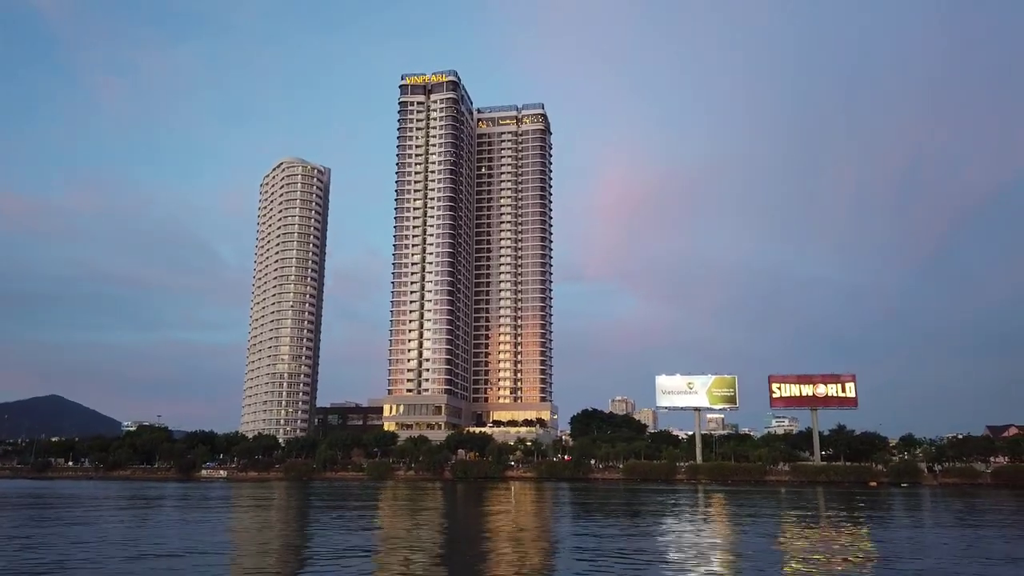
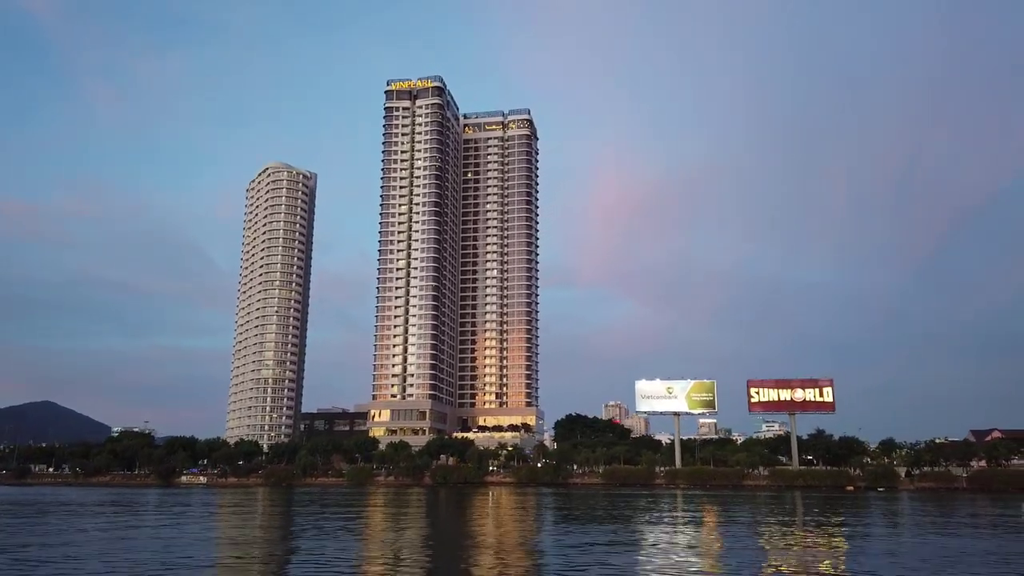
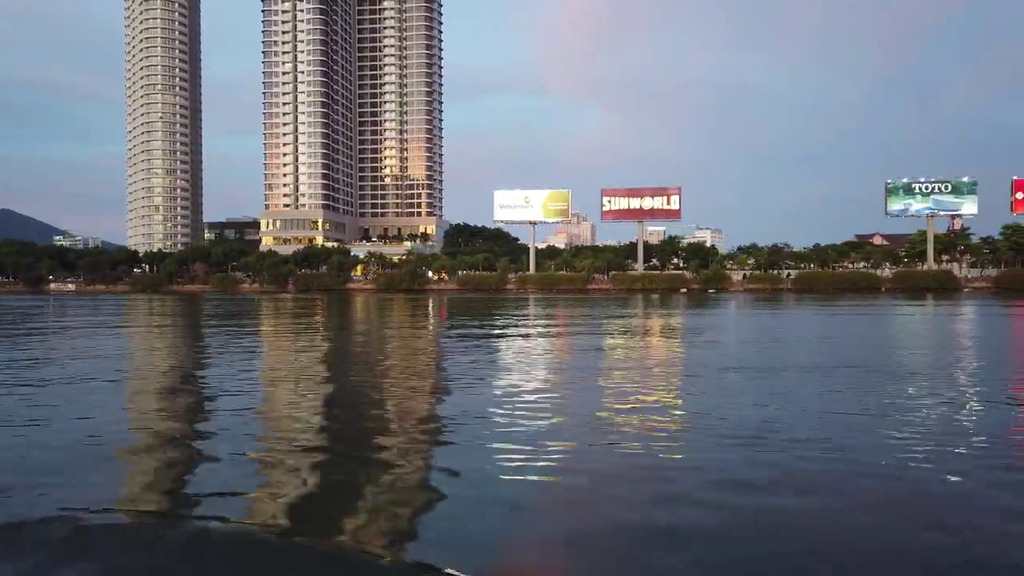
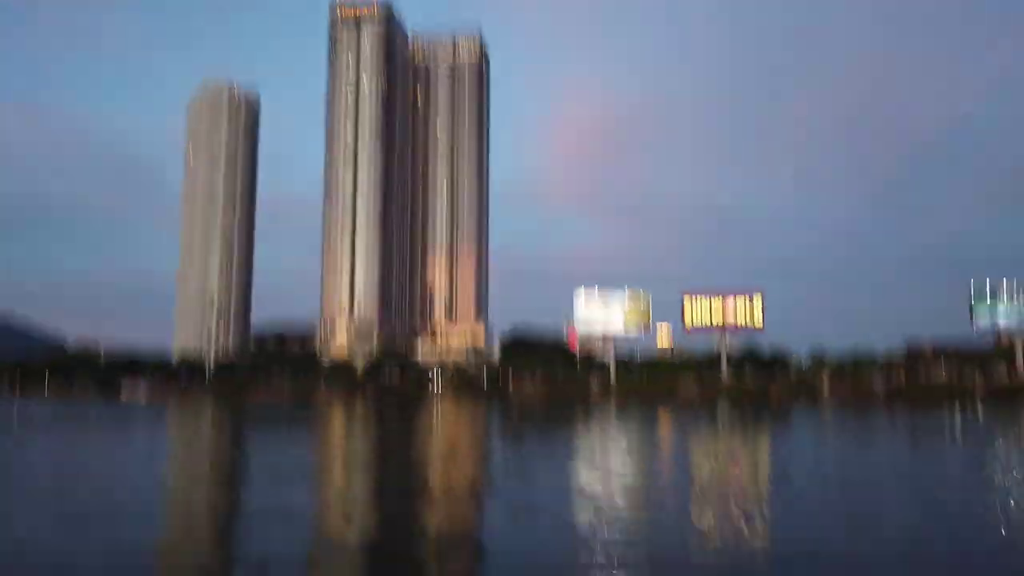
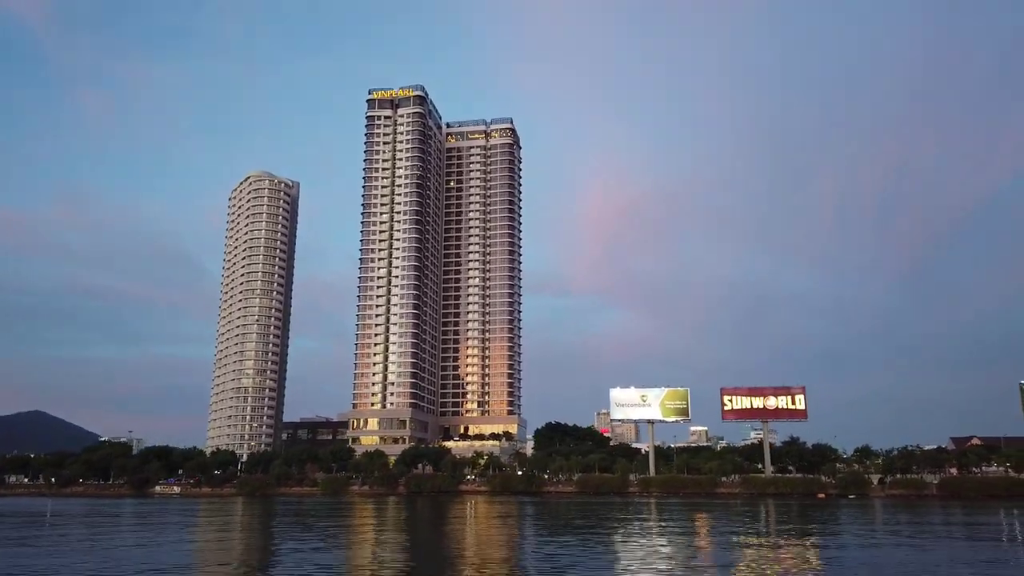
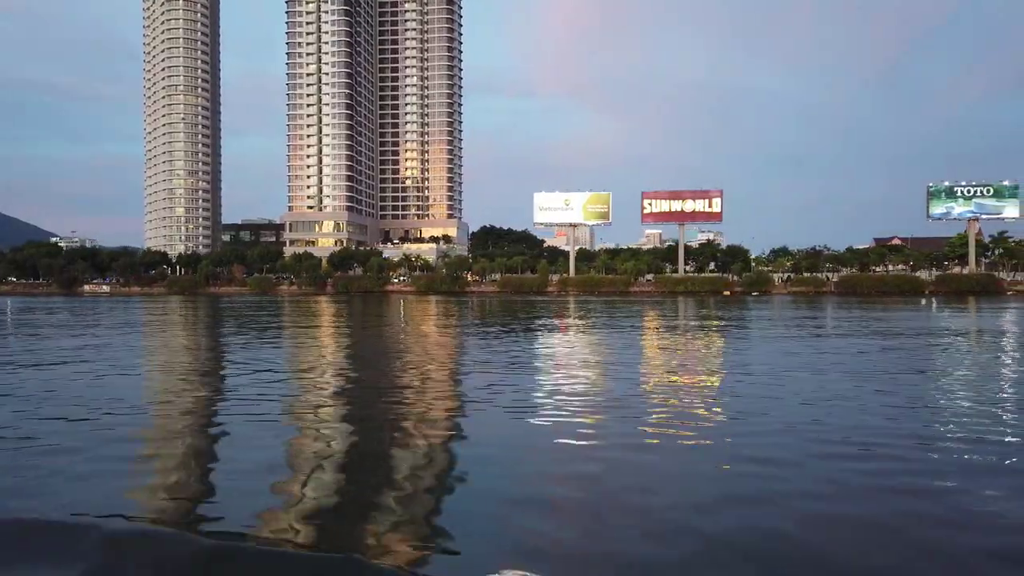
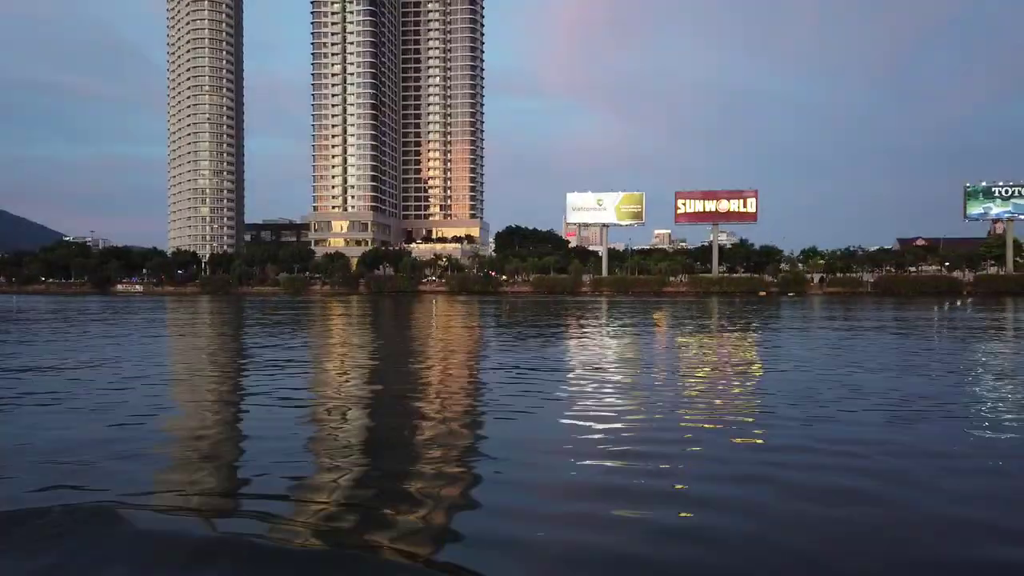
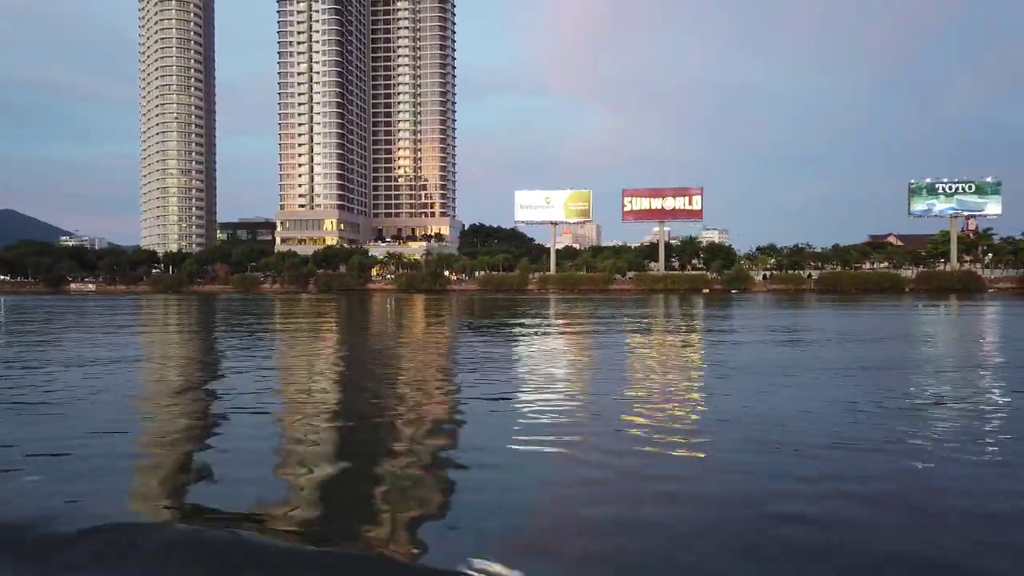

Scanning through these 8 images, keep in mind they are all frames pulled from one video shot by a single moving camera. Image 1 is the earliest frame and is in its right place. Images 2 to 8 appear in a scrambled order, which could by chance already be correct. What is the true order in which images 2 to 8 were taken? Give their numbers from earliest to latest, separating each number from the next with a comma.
2, 5, 4, 7, 6, 8, 3
